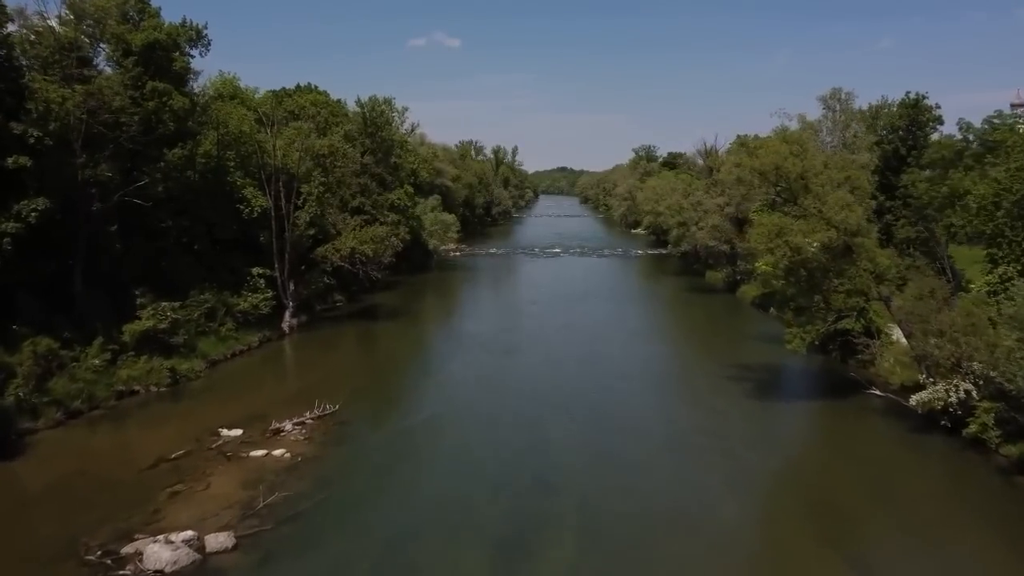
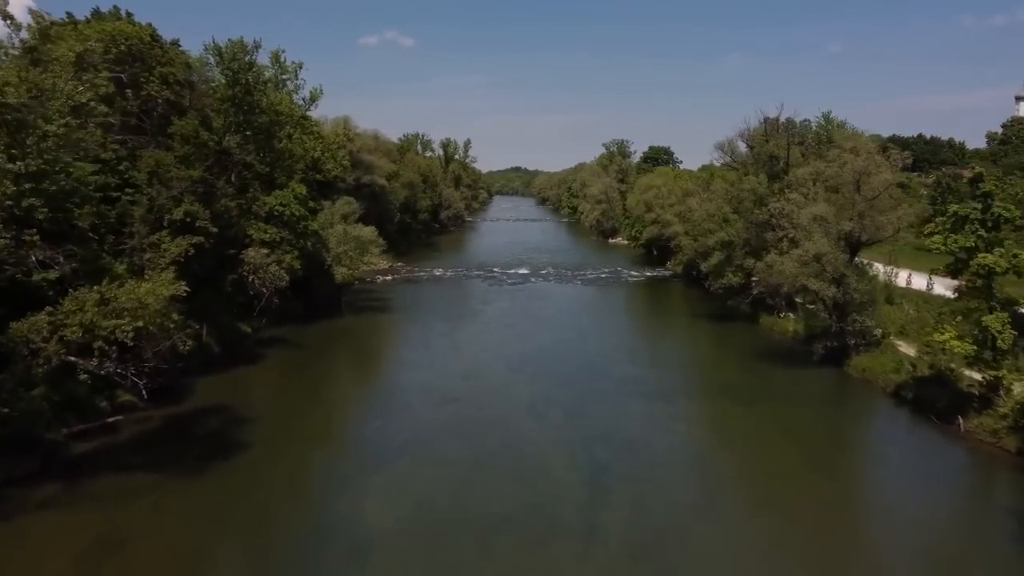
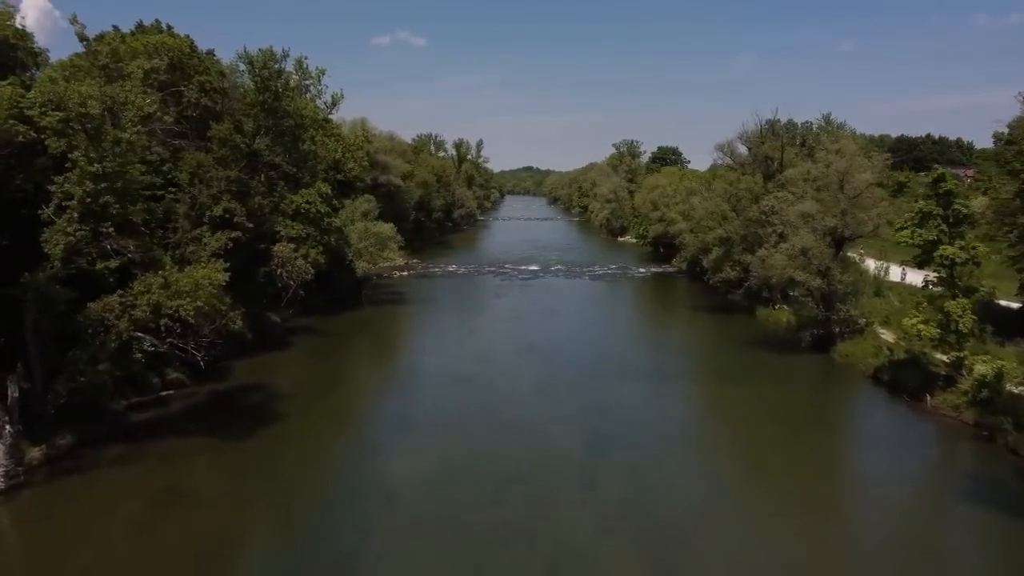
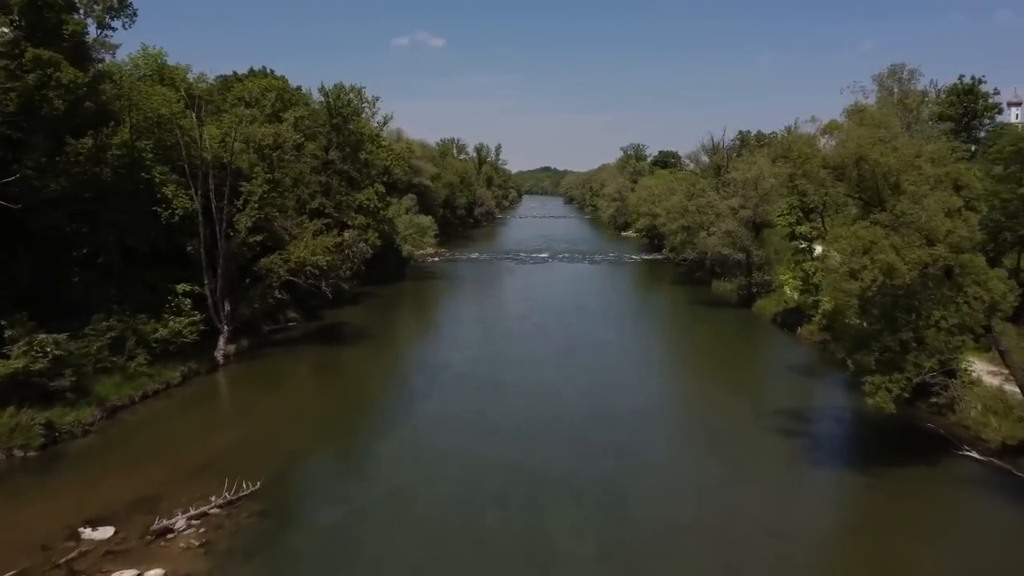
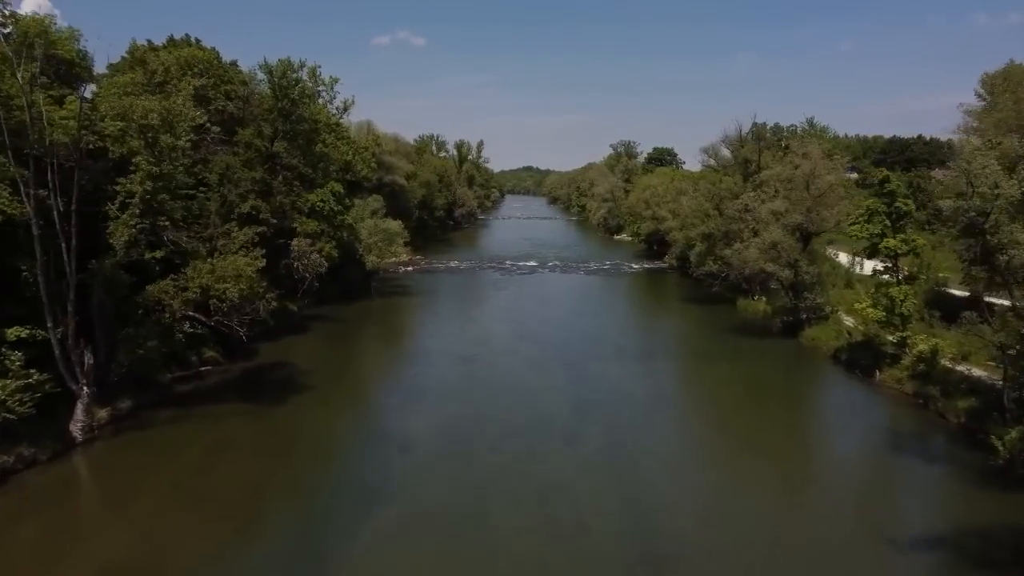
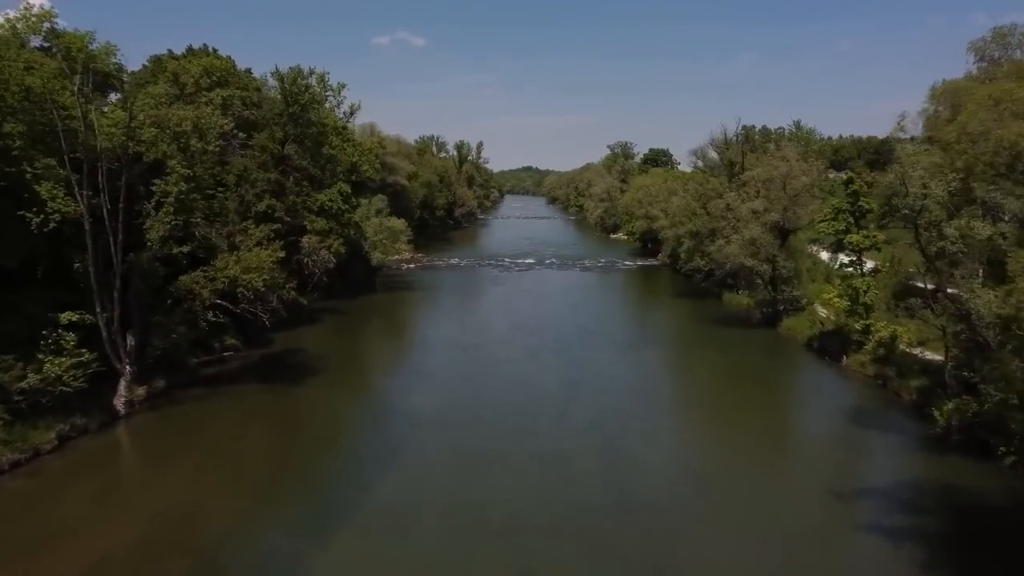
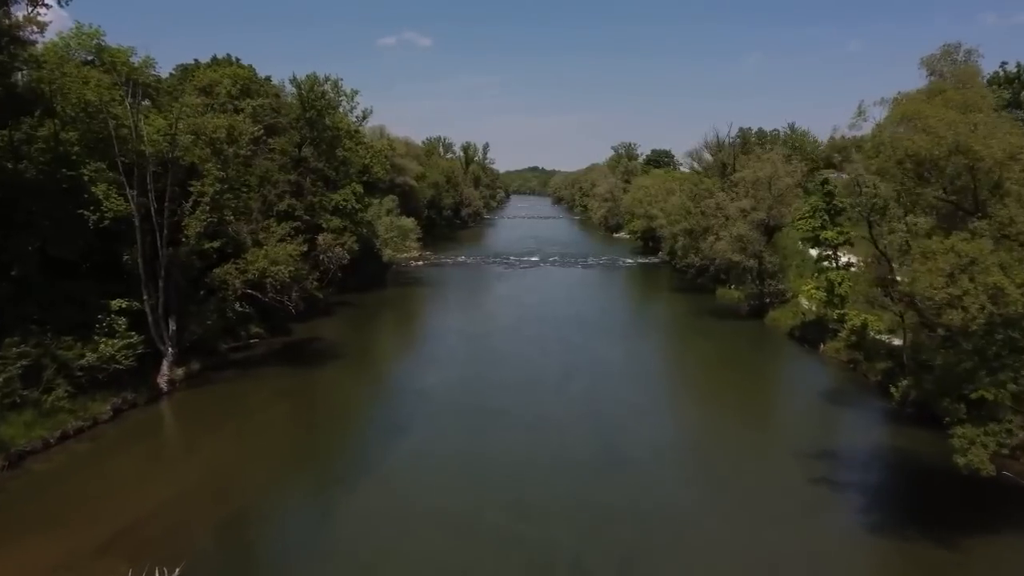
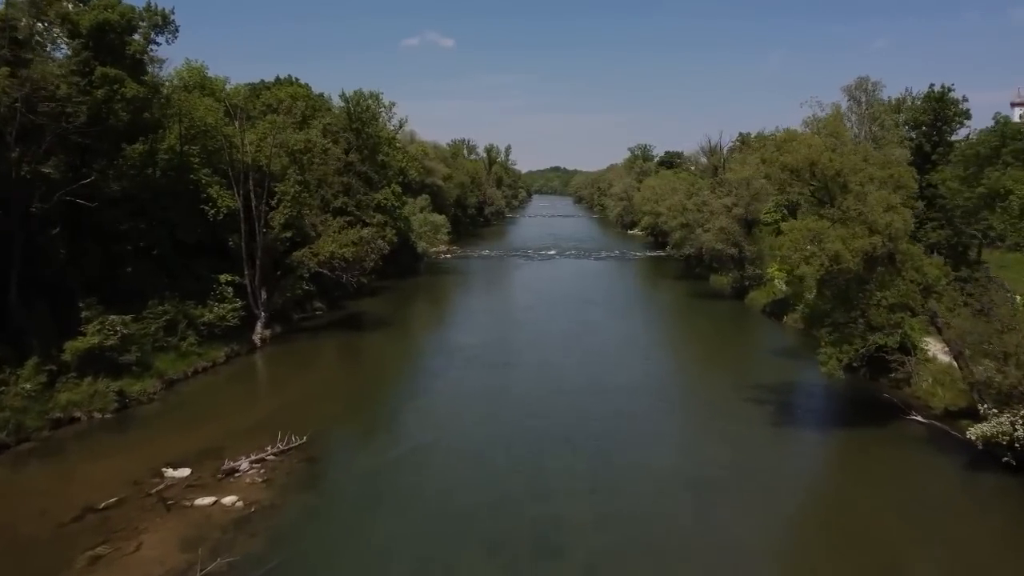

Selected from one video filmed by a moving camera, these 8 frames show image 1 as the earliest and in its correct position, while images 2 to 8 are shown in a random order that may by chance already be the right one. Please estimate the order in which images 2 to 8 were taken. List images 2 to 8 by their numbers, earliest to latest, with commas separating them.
8, 4, 7, 6, 5, 3, 2
